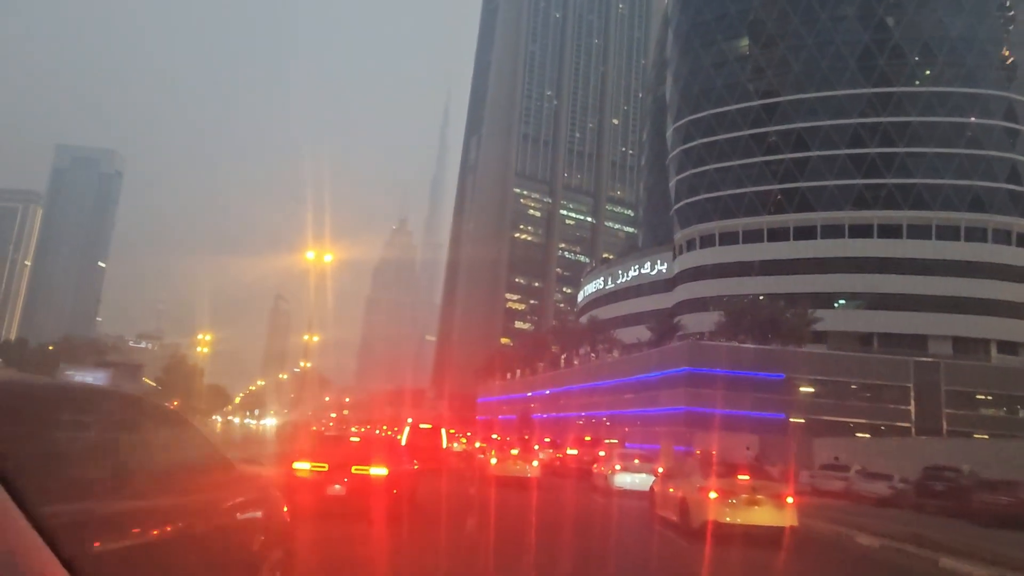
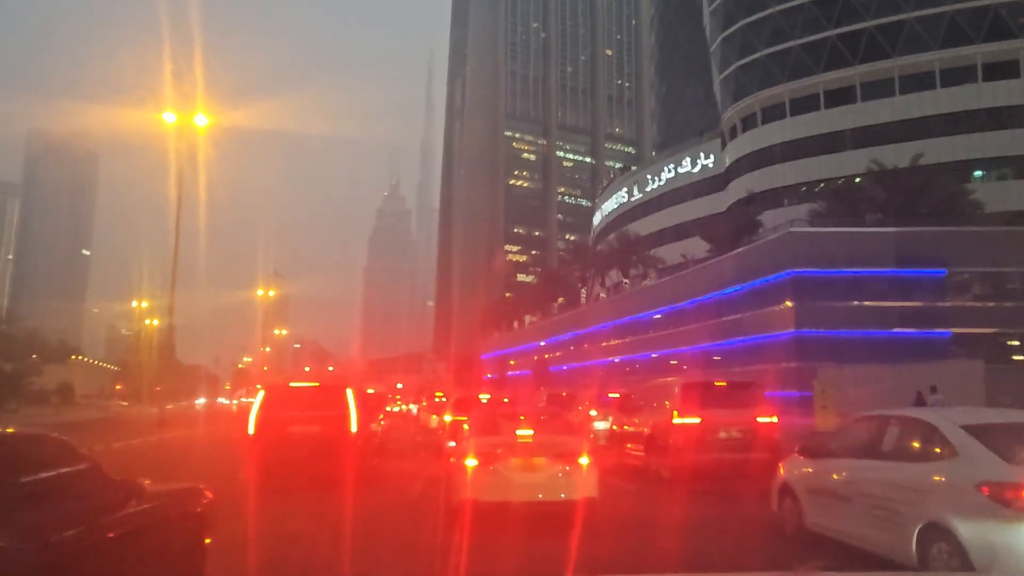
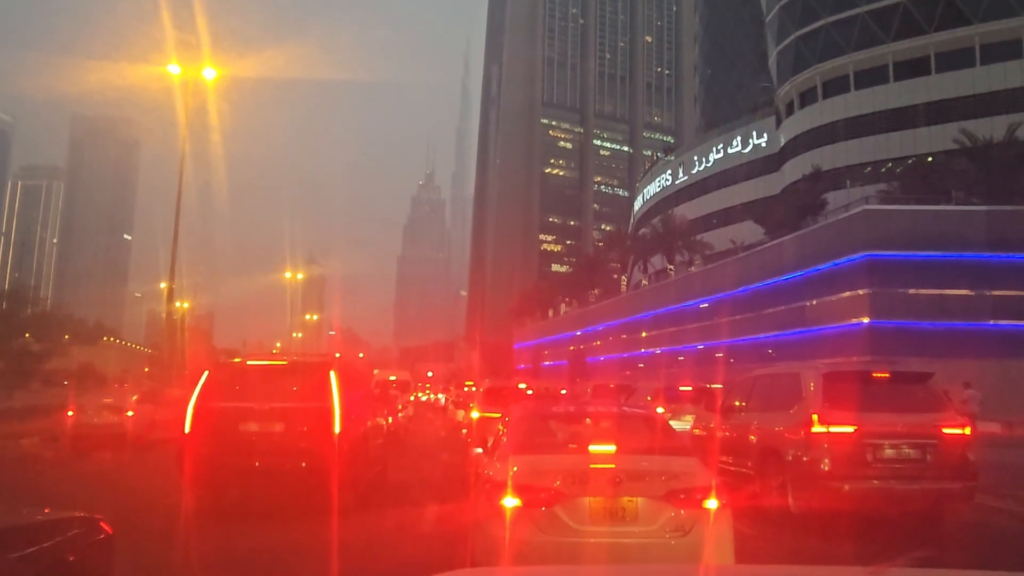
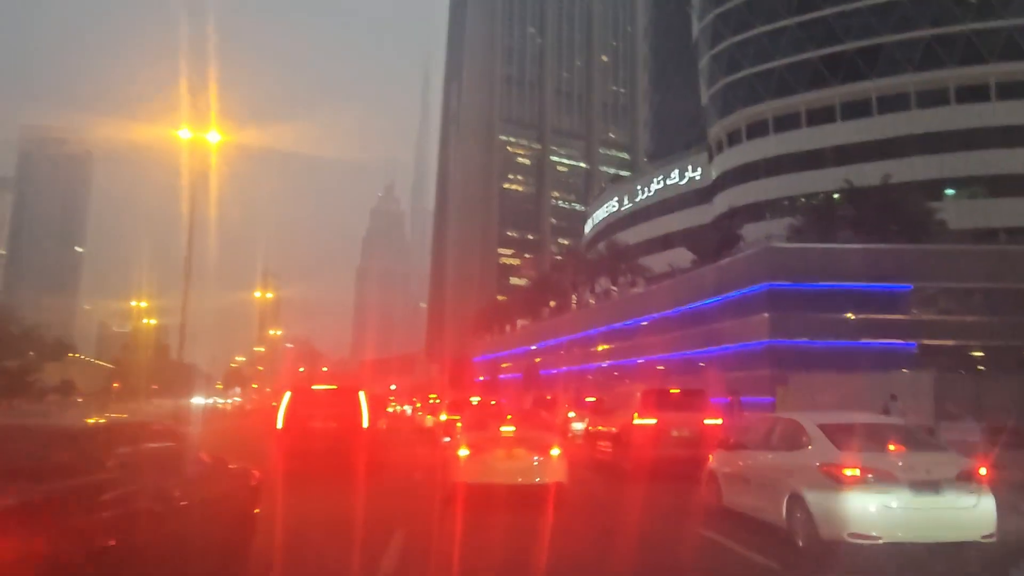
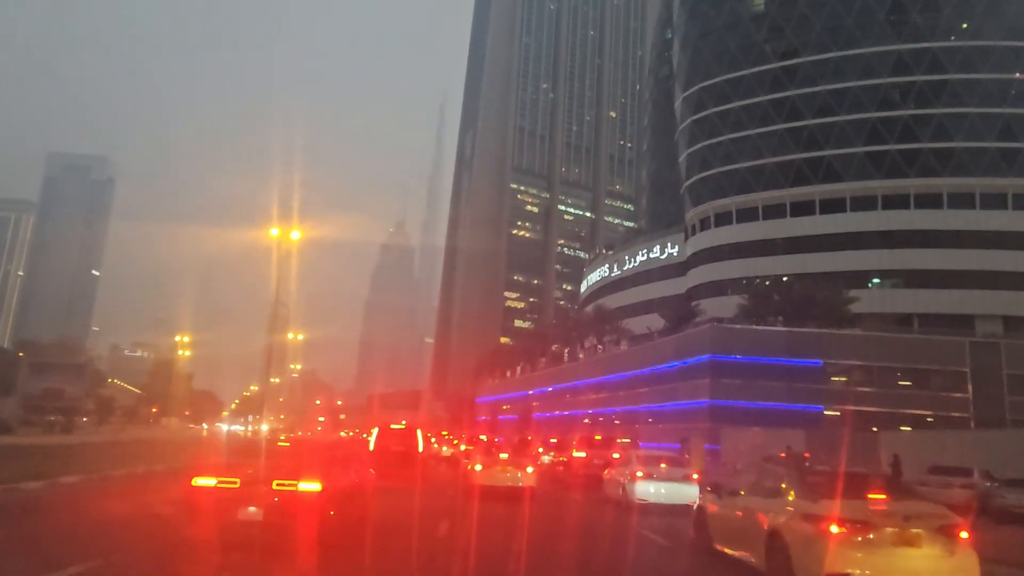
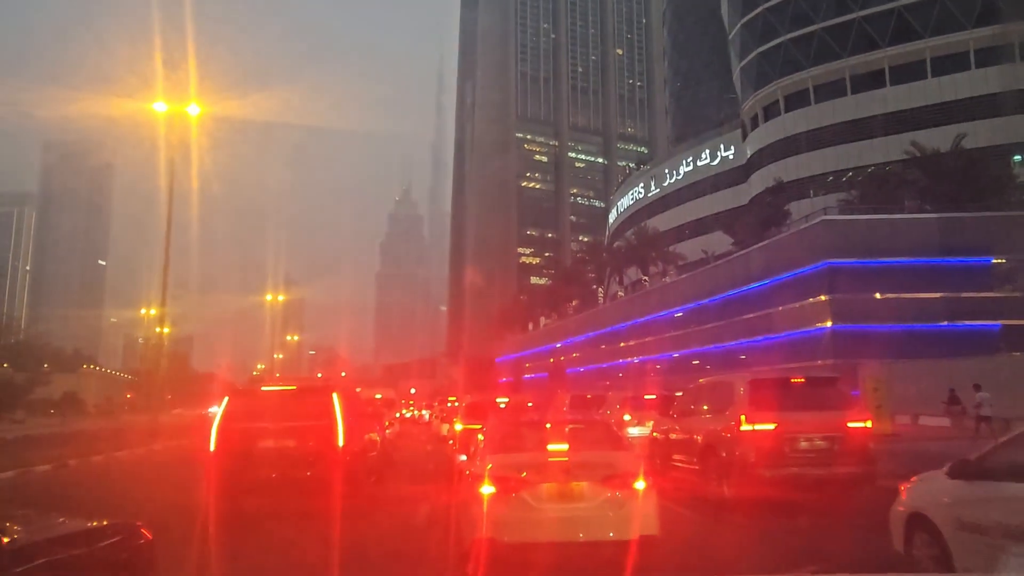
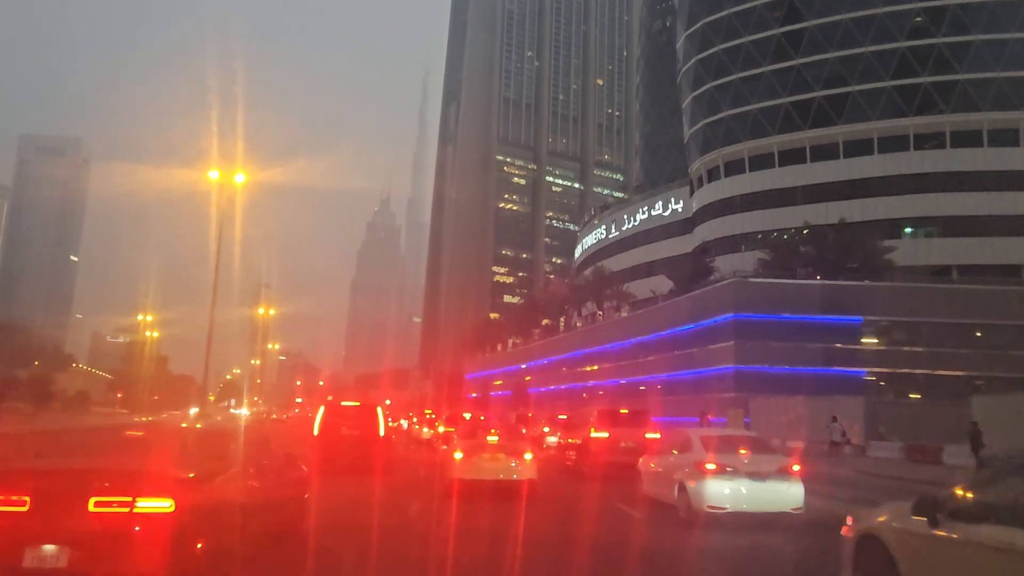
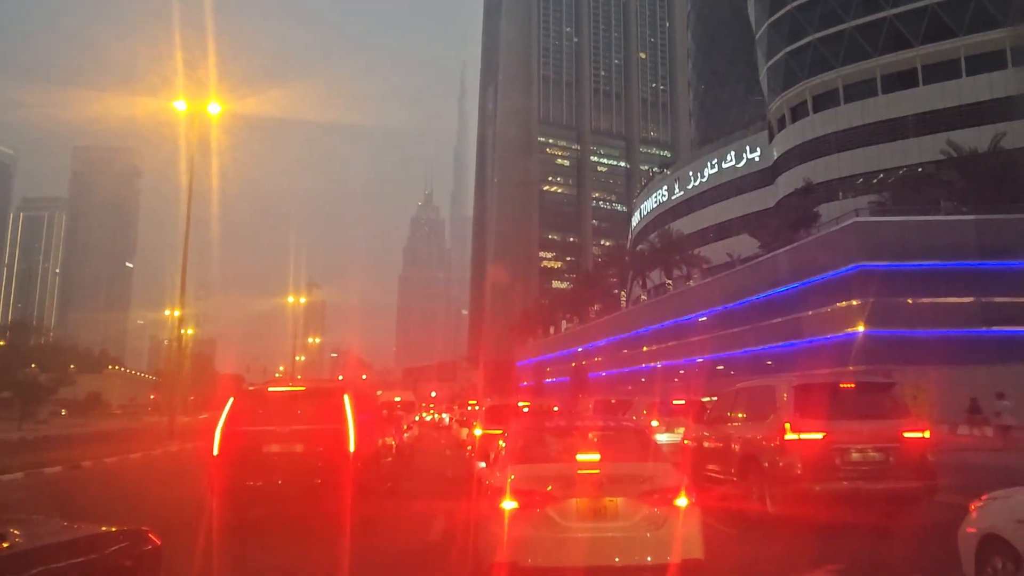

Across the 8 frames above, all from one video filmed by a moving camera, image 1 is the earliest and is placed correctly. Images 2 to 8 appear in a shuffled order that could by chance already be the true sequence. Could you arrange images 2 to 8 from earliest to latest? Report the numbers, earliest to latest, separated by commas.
5, 7, 4, 2, 6, 8, 3
